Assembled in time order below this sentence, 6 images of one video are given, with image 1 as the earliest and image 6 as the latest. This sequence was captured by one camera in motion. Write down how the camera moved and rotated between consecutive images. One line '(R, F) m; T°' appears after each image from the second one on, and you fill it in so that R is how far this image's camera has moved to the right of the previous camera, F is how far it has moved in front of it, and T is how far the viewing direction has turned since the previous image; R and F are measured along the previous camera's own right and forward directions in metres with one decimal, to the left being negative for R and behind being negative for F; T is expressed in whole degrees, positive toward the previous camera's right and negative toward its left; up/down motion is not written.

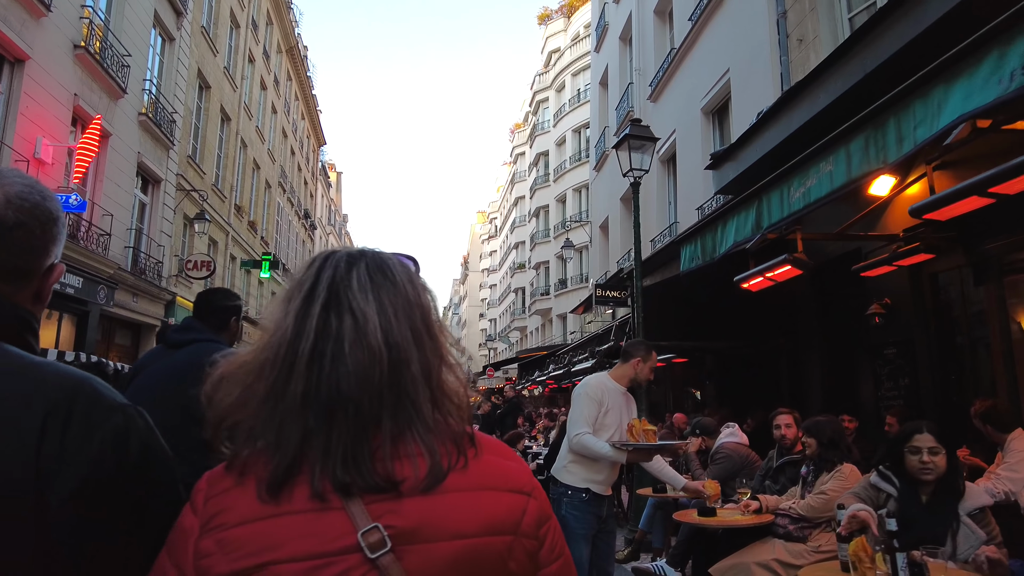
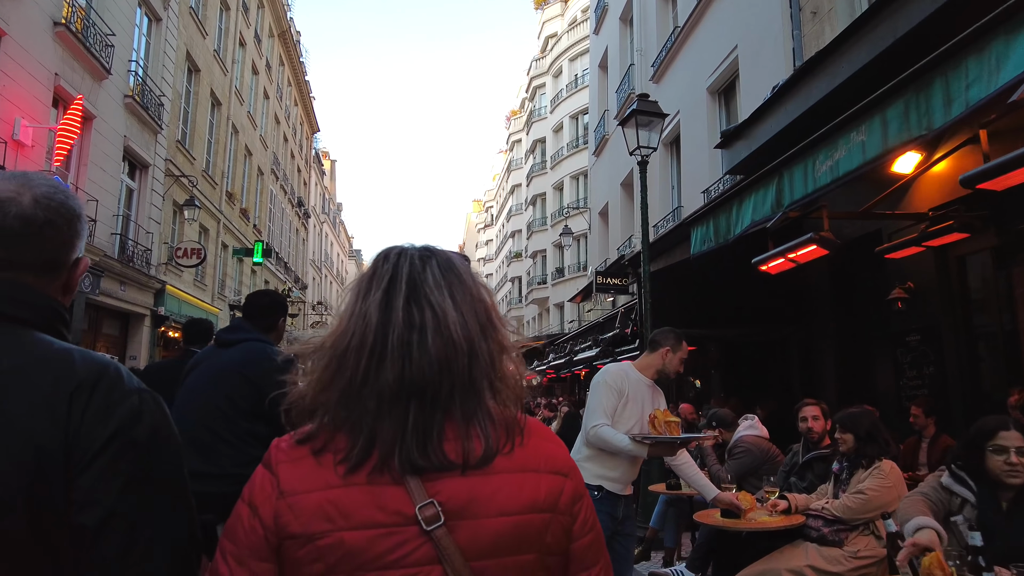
(0.0, +0.3) m; 0°
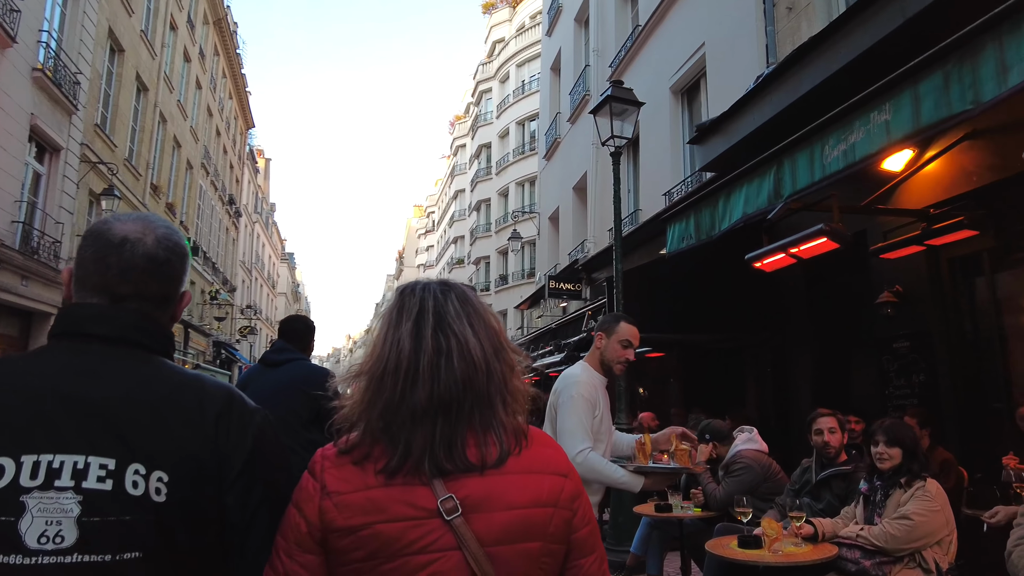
(-0.2, +0.6) m; +5°
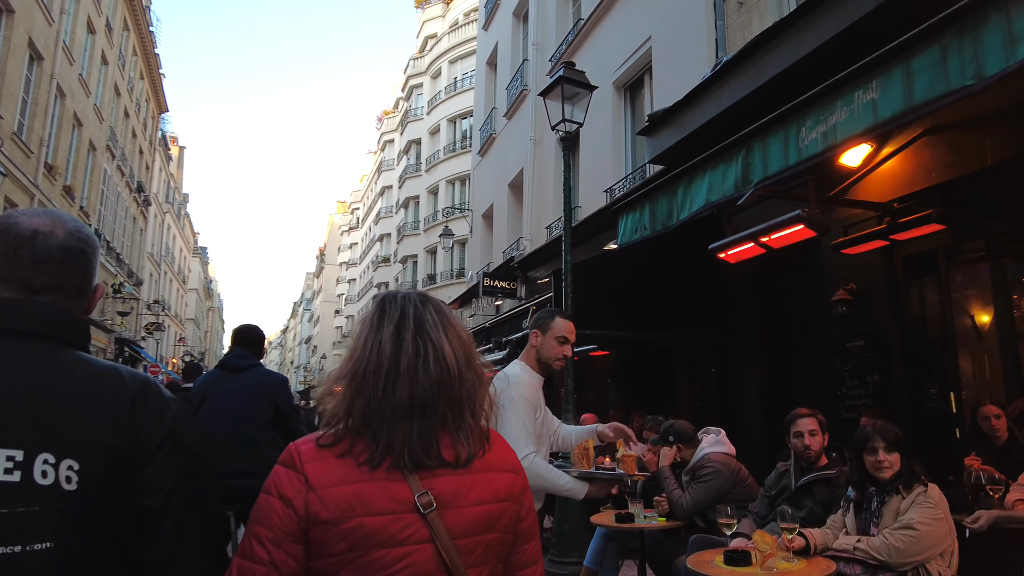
(-0.1, +0.4) m; +7°
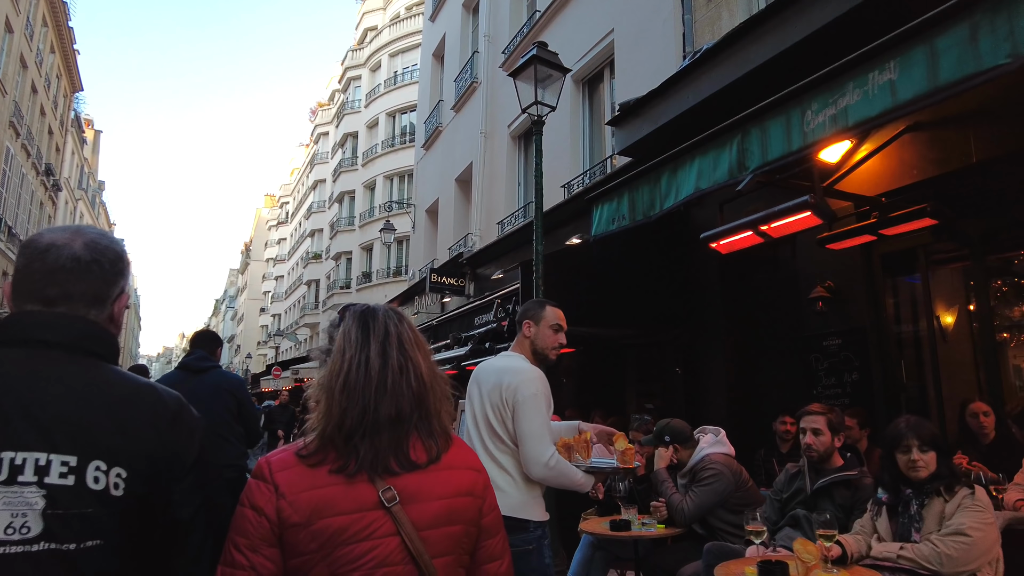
(-0.3, +0.4) m; +6°
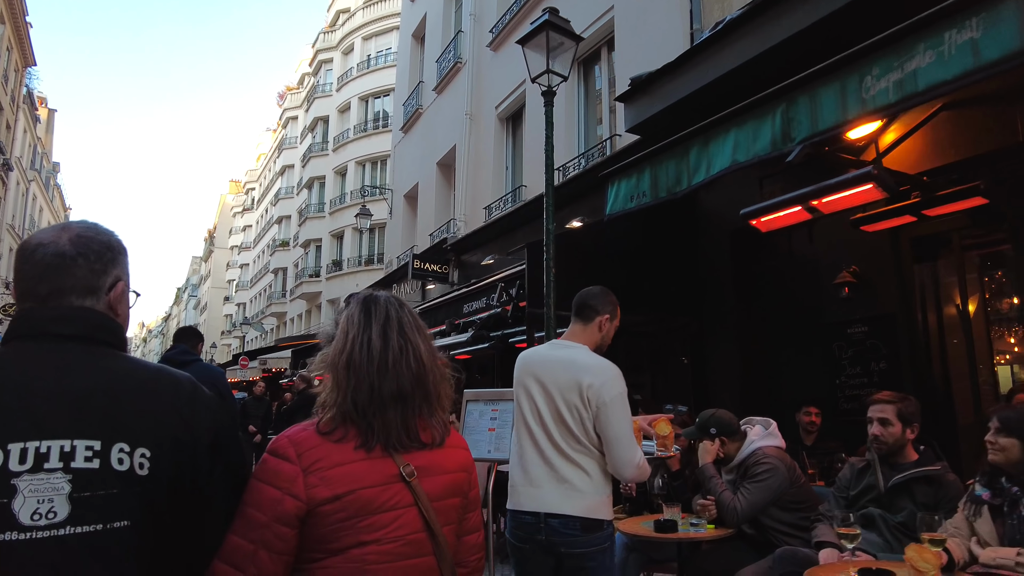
(-0.3, +0.3) m; +3°
